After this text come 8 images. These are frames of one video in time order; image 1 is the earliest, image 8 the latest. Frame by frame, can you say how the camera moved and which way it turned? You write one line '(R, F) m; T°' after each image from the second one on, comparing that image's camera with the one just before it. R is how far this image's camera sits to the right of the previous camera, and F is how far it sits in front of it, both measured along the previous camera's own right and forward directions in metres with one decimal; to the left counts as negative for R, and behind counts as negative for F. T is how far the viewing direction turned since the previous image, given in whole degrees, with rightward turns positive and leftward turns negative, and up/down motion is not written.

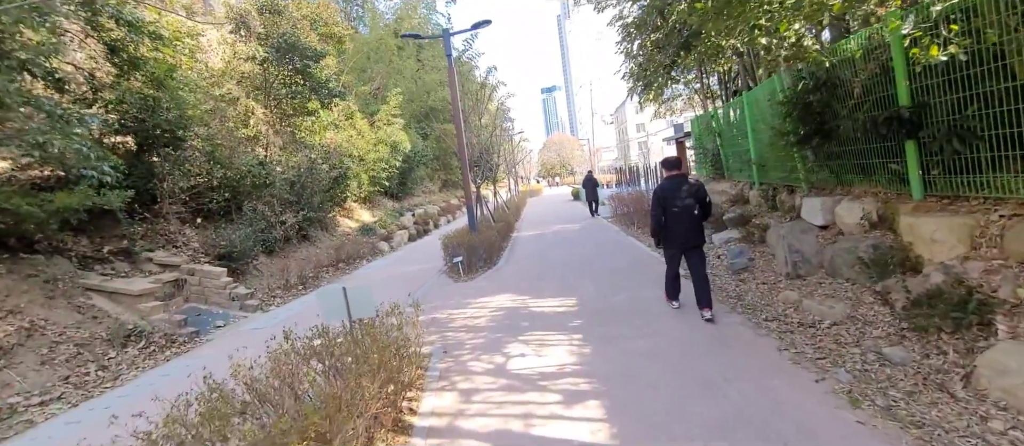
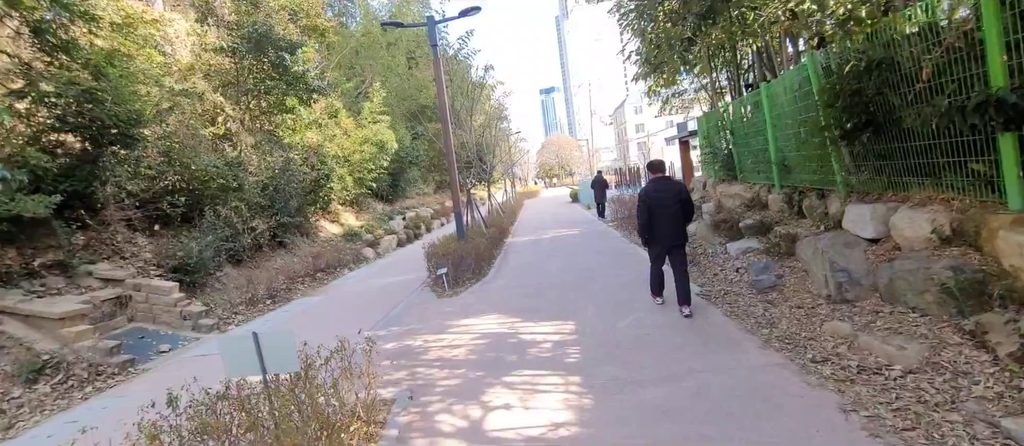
(+0.1, +0.9) m; 0°
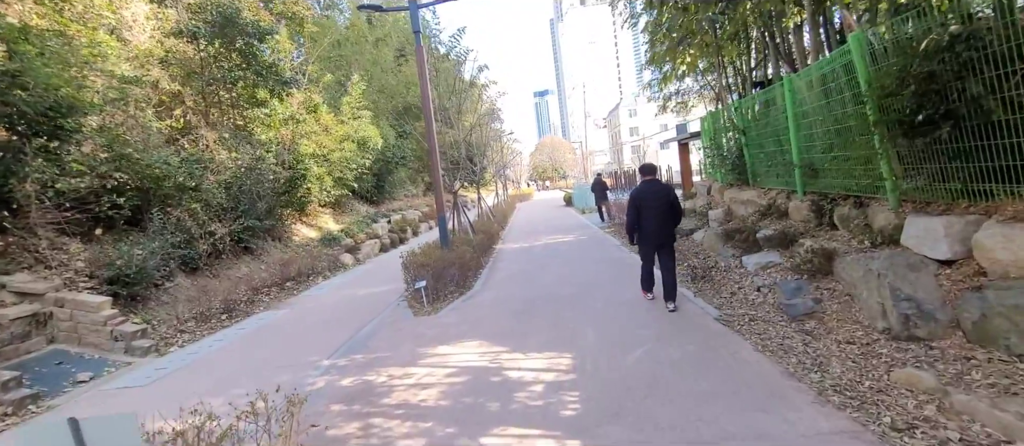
(+0.1, +0.9) m; +1°
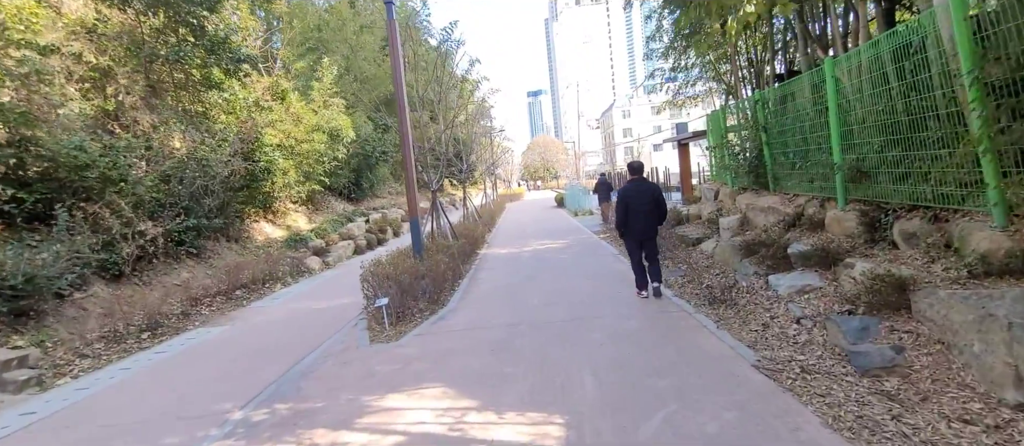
(+0.1, +1.2) m; +1°
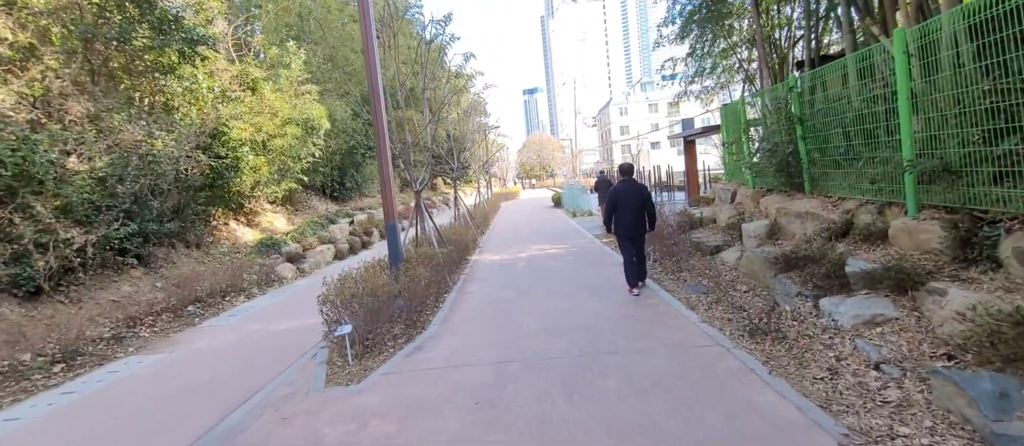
(0.0, +1.1) m; +1°
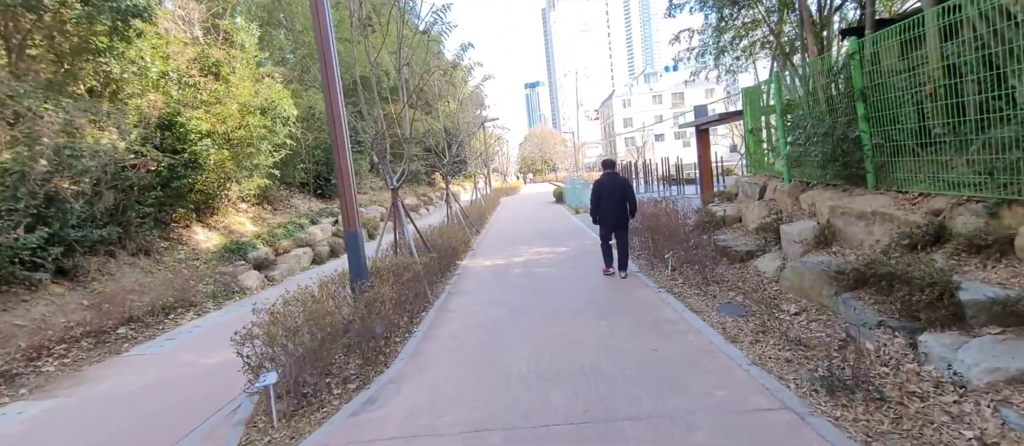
(+0.2, +1.3) m; 0°
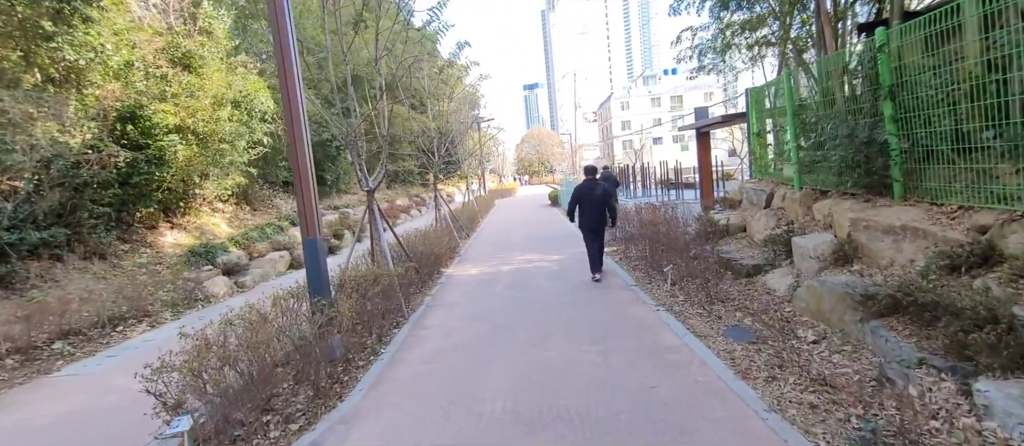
(+0.2, +0.6) m; 0°
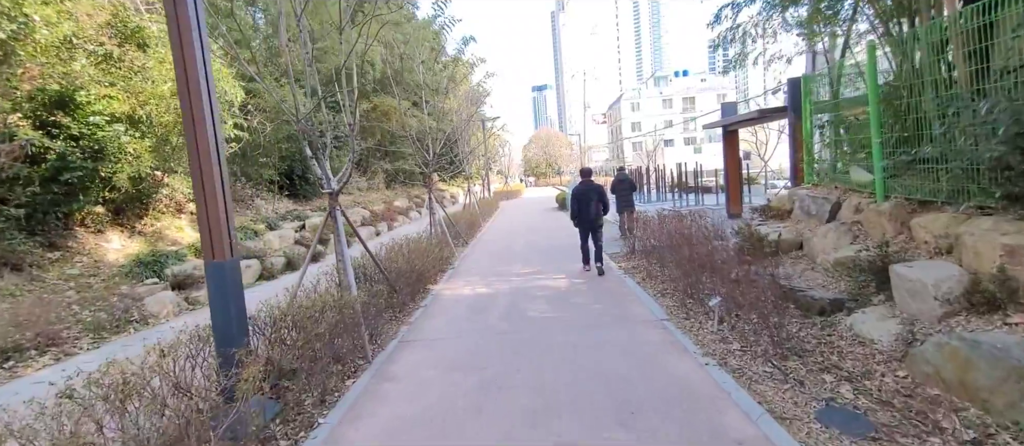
(+0.1, +1.4) m; -1°
